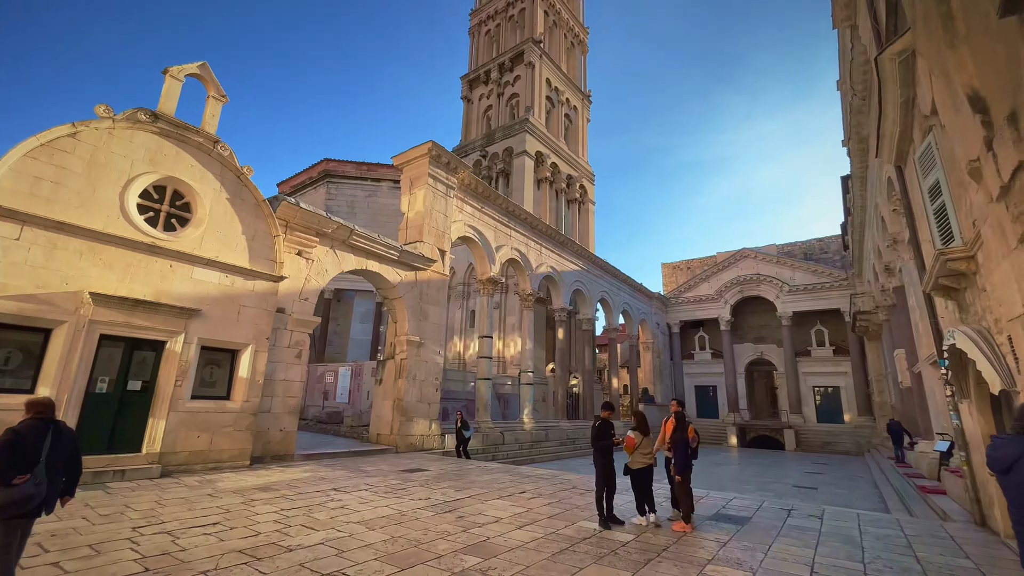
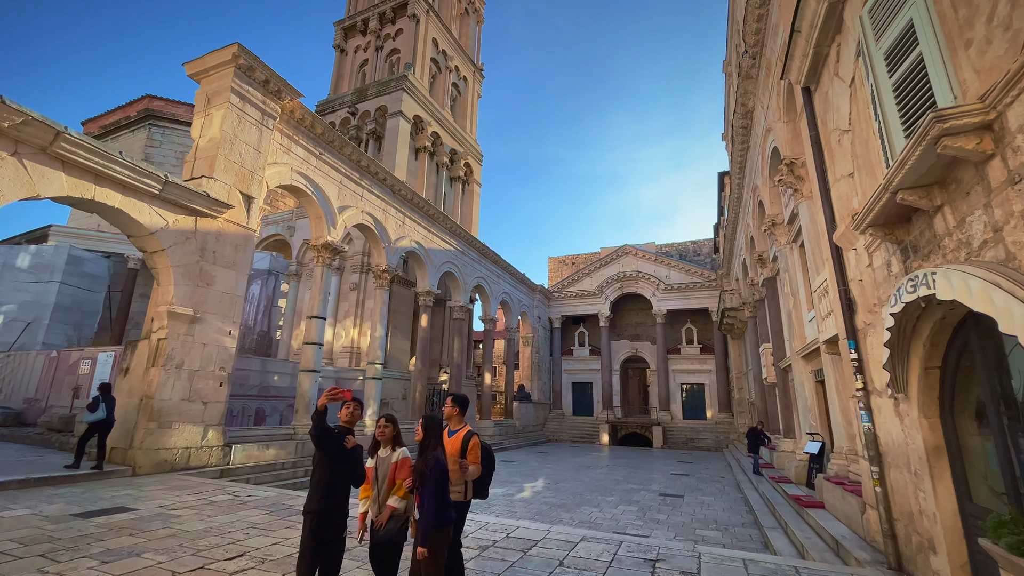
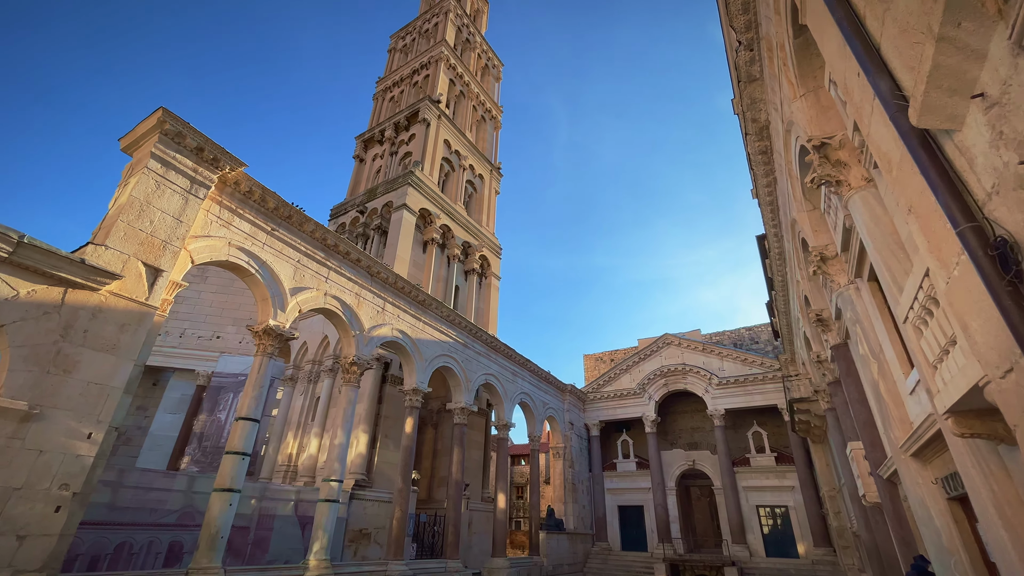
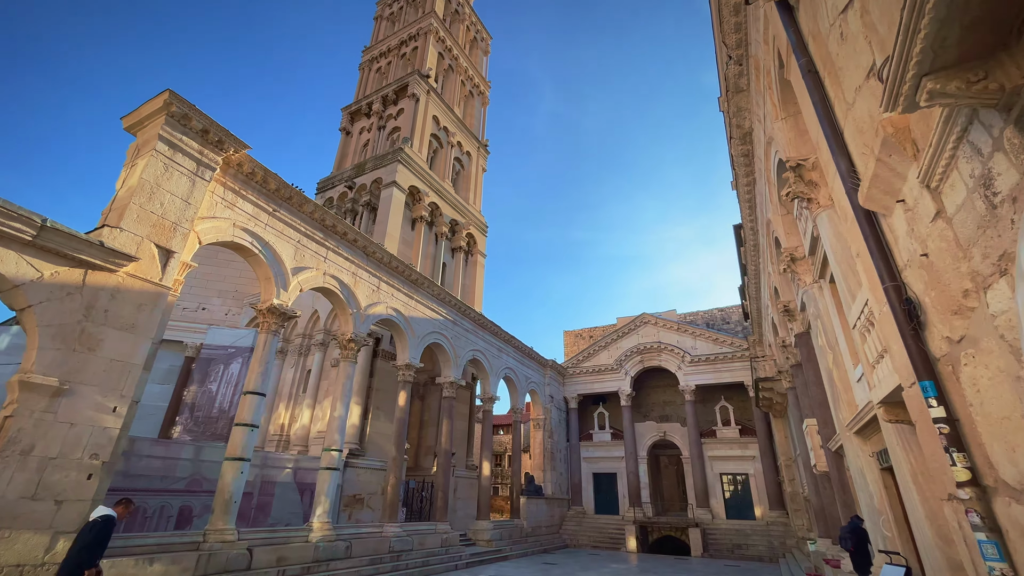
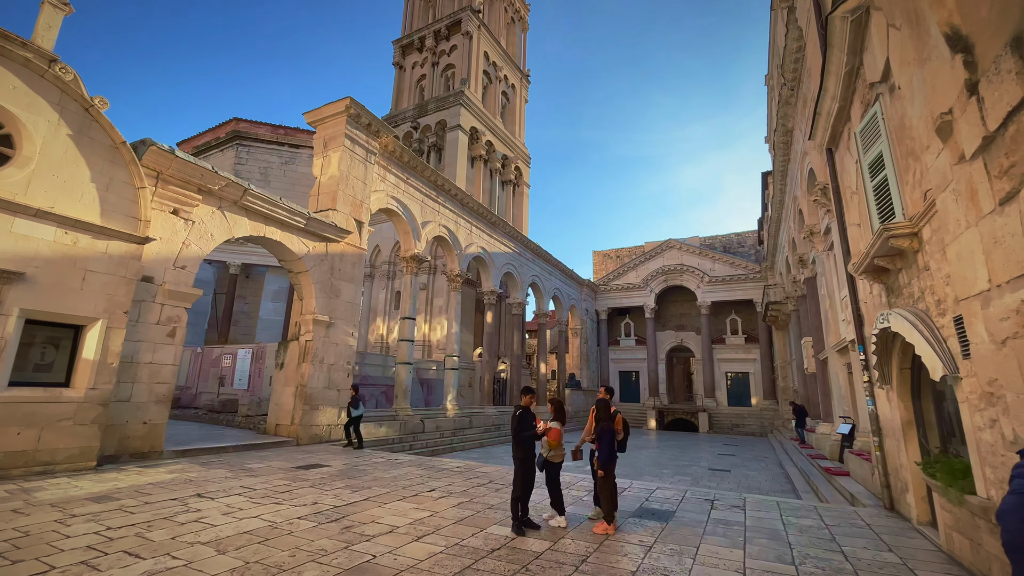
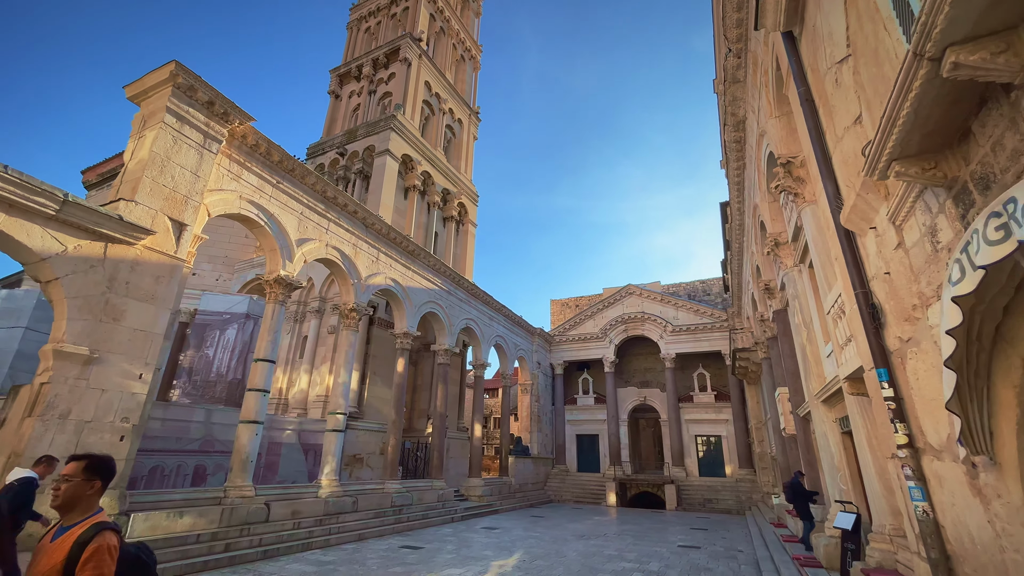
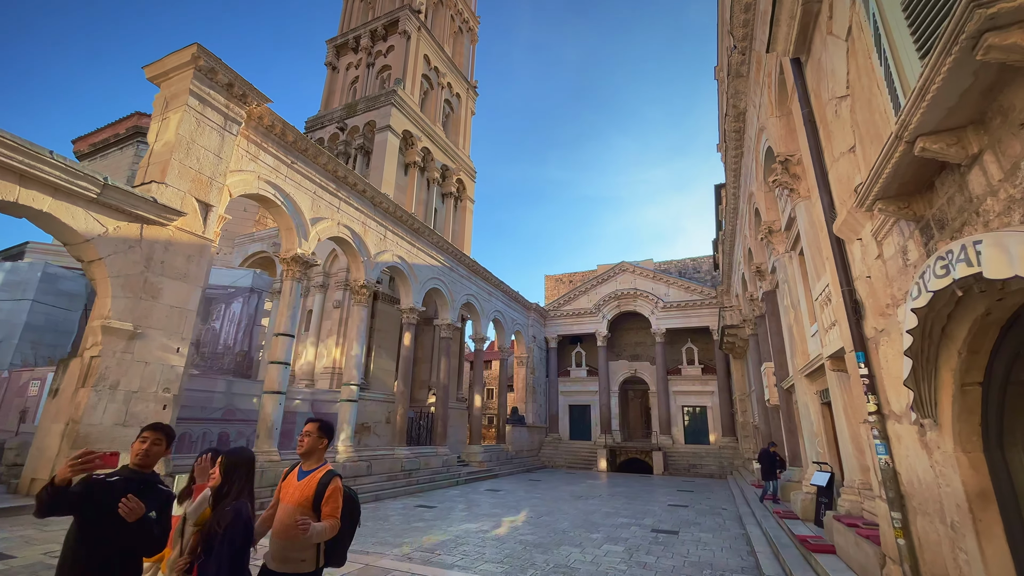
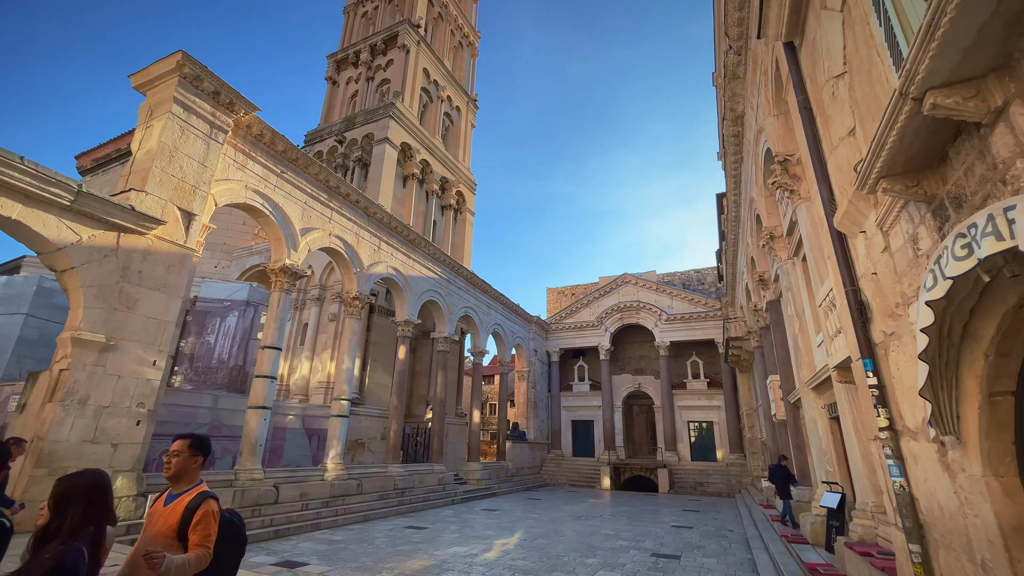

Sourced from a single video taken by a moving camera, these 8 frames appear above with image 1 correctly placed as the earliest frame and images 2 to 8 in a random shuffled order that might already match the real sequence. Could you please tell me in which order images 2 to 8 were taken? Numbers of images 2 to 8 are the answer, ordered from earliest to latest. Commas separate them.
5, 2, 7, 8, 6, 4, 3
